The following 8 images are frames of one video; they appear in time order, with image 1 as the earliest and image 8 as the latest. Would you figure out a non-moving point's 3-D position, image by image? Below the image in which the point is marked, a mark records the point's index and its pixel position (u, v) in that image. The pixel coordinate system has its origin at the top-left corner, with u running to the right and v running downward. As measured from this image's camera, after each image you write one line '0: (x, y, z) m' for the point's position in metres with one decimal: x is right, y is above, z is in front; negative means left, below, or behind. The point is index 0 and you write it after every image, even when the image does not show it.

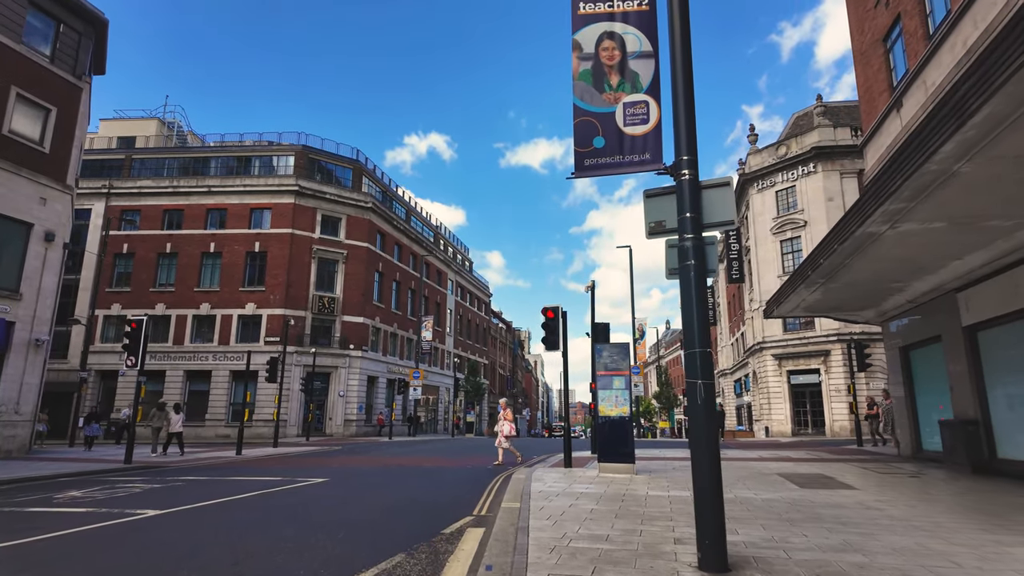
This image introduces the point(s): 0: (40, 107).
0: (-15.5, +5.9, +19.7) m
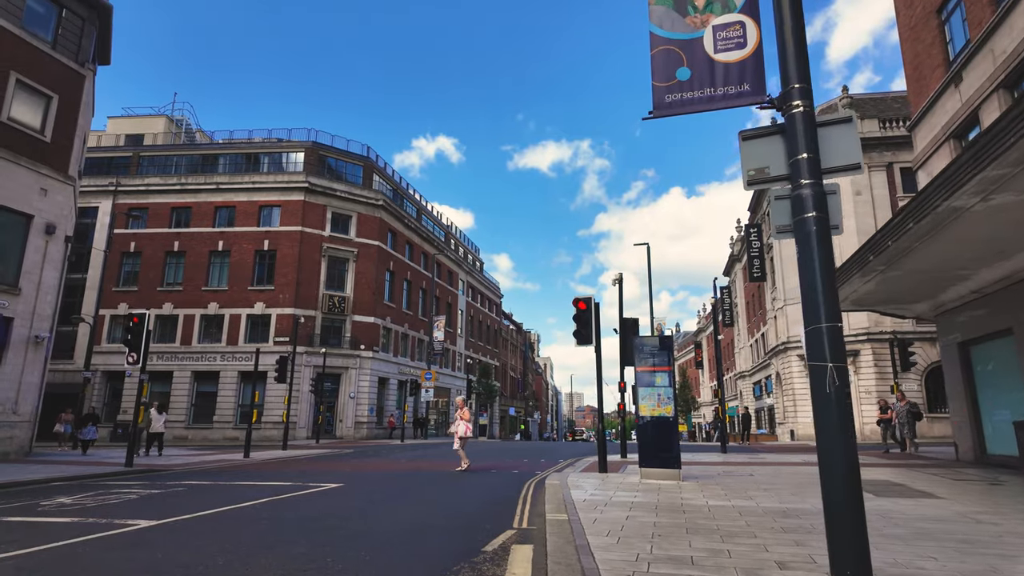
0: (-14.9, +6.1, +18.9) m
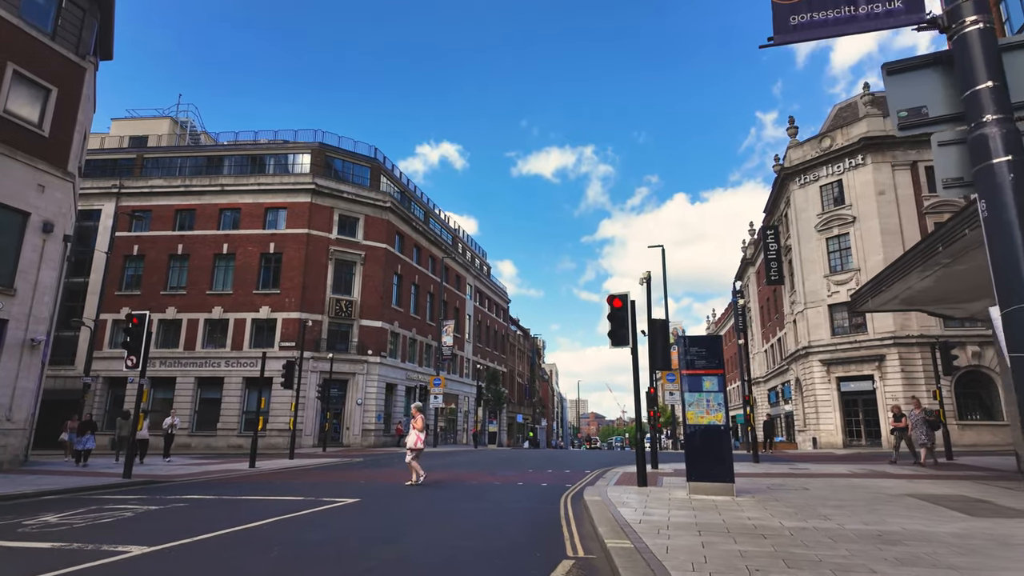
0: (-14.3, +6.1, +18.1) m
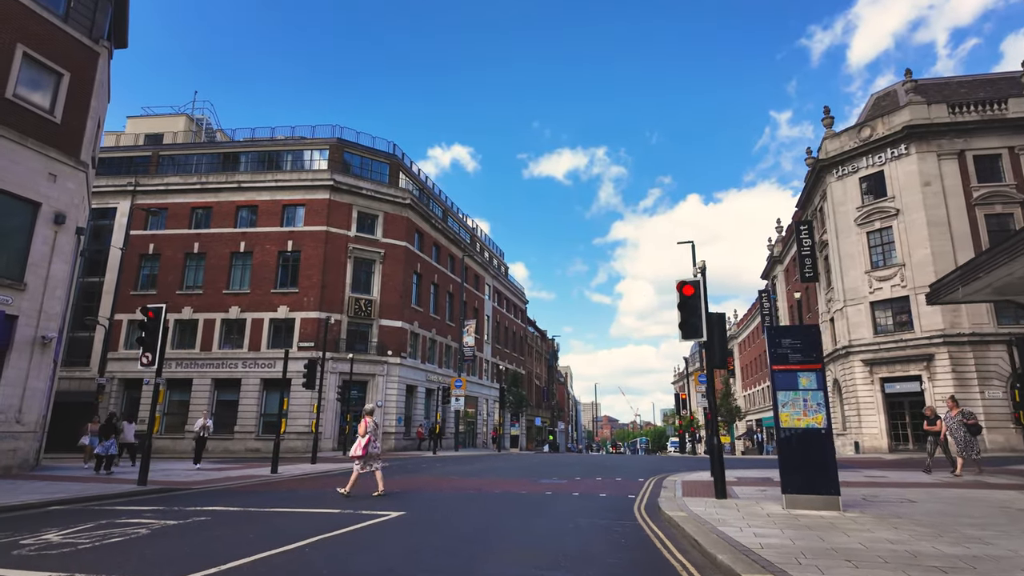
0: (-13.2, +6.2, +17.2) m
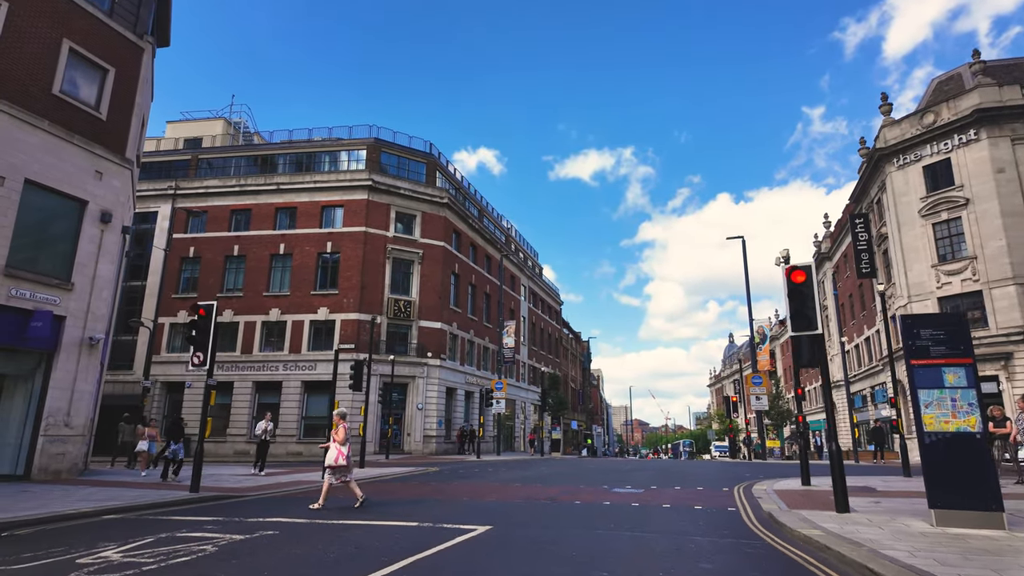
0: (-11.7, +6.2, +16.8) m
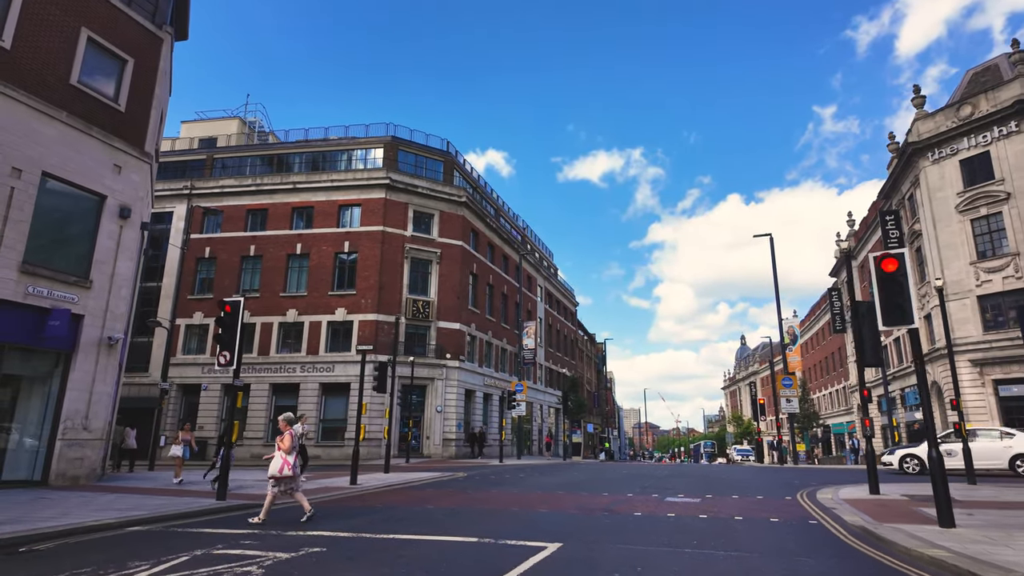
0: (-10.8, +6.3, +16.2) m
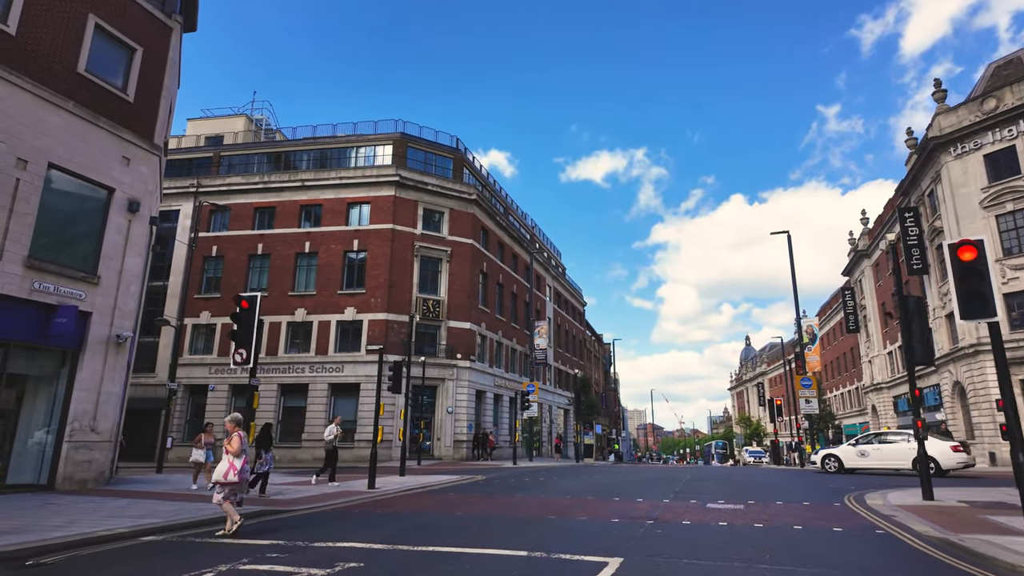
0: (-10.2, +6.4, +15.7) m
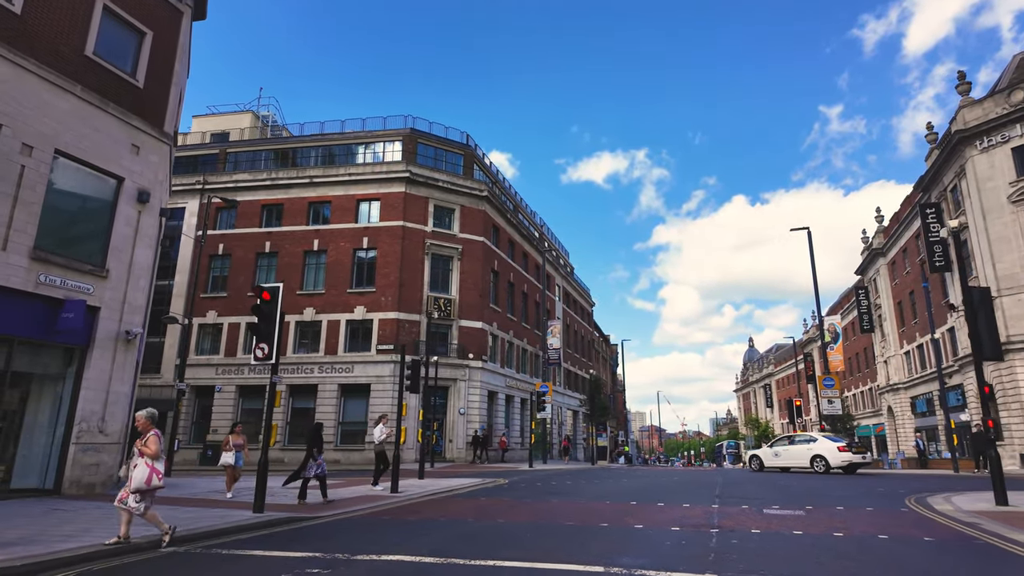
0: (-9.5, +6.5, +15.0) m
